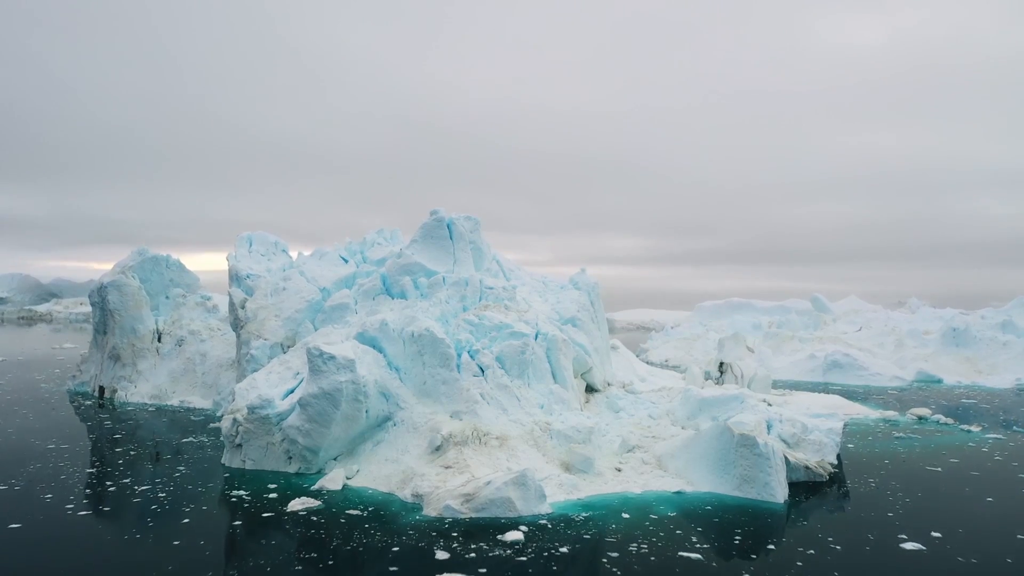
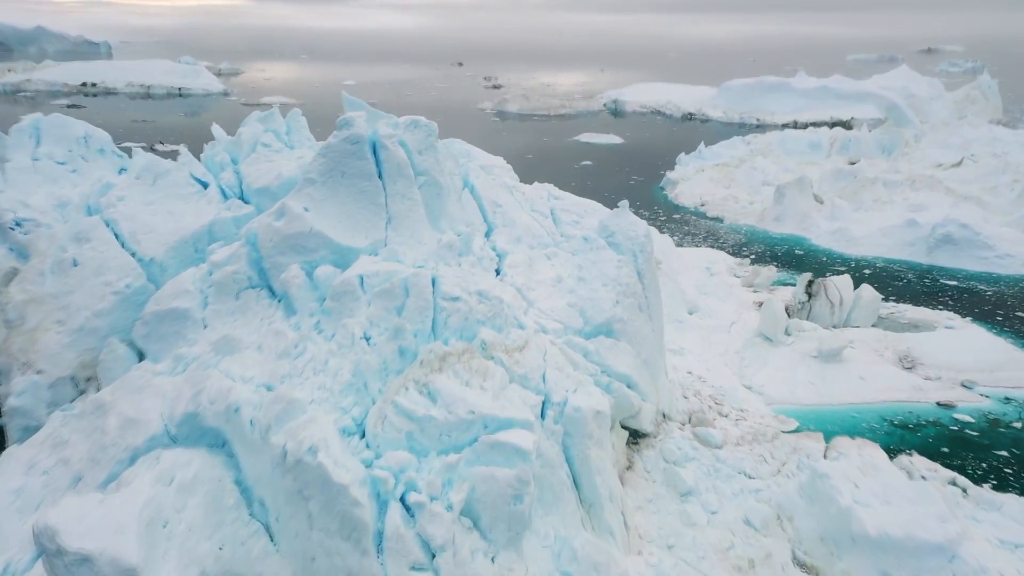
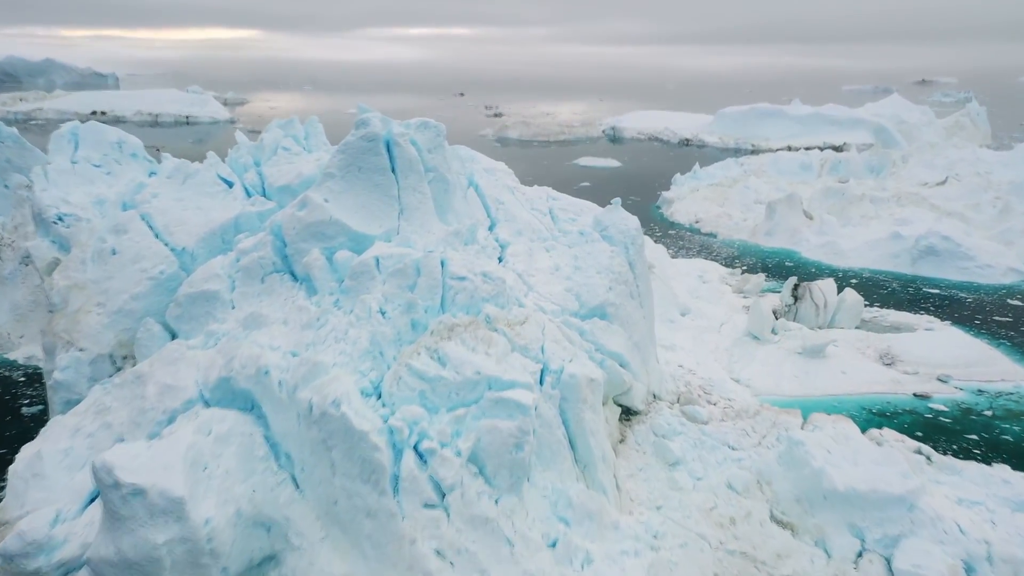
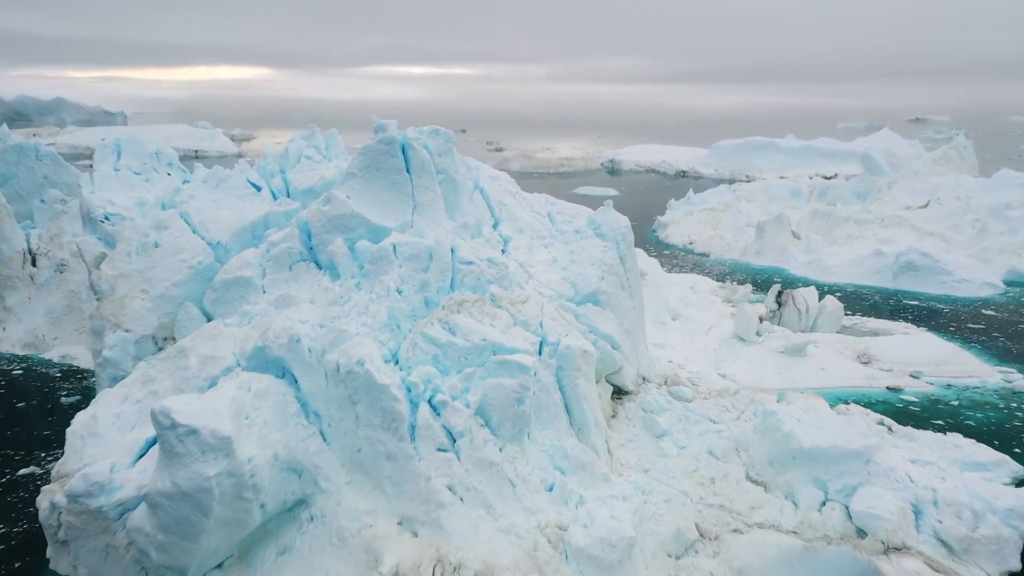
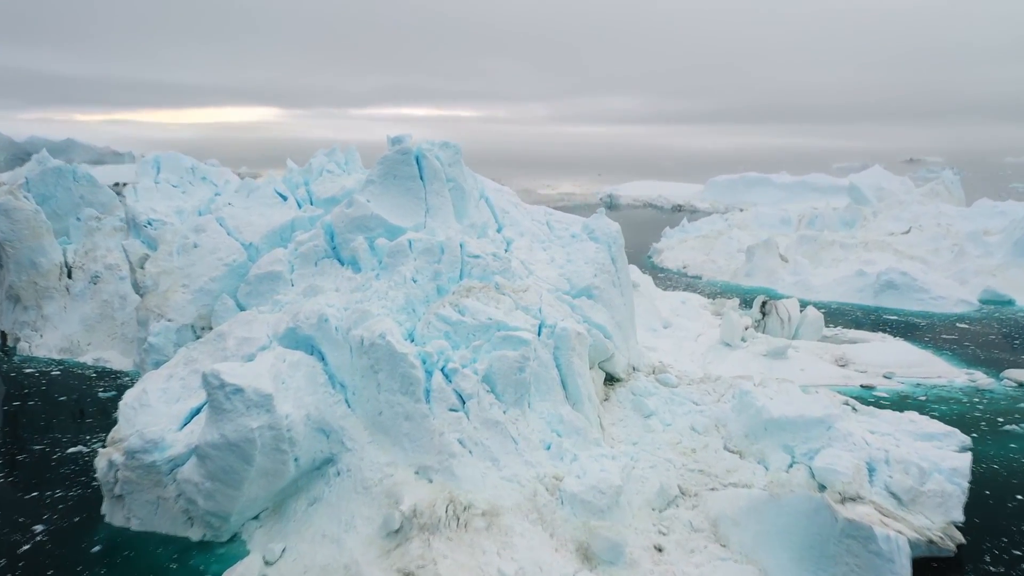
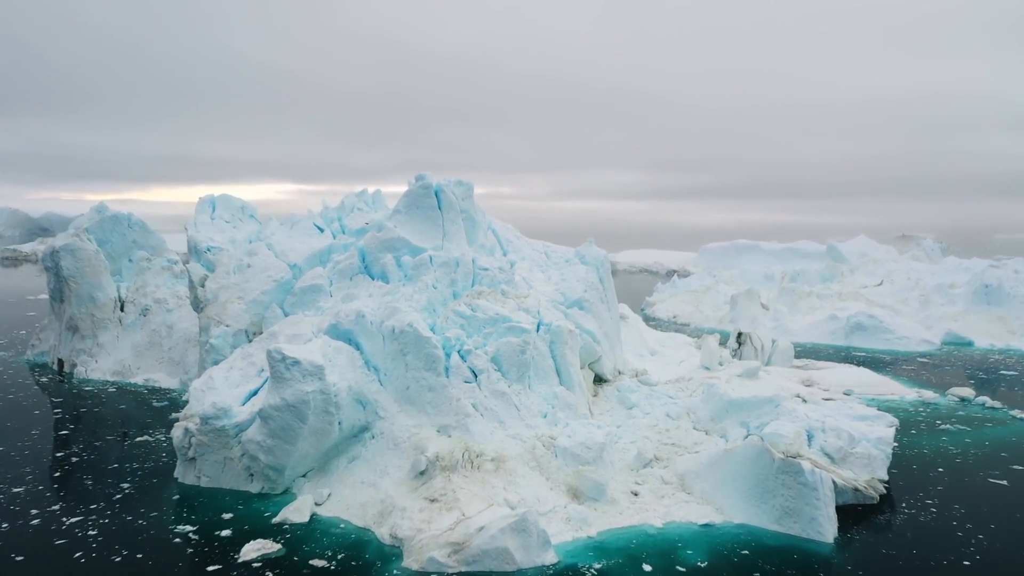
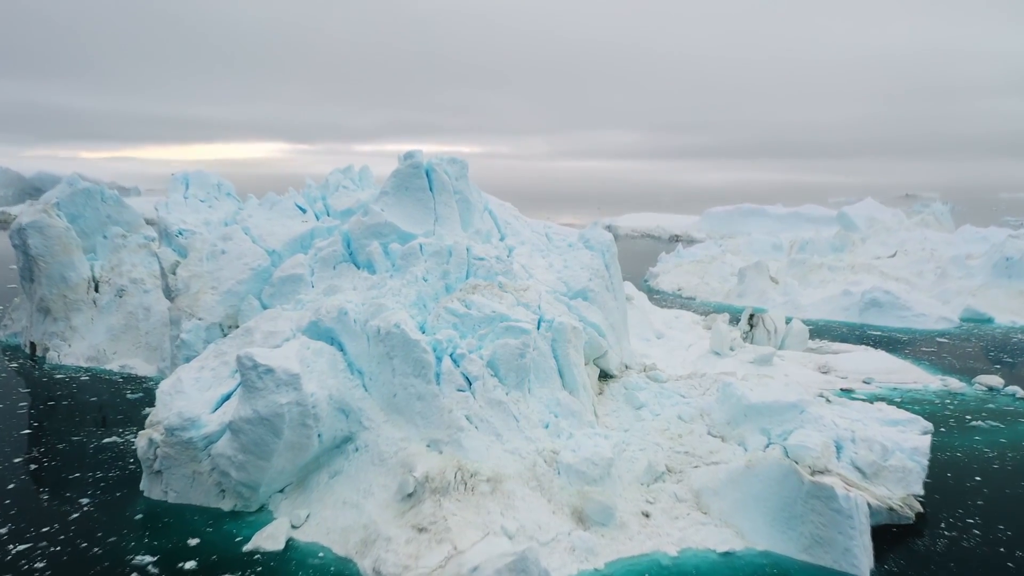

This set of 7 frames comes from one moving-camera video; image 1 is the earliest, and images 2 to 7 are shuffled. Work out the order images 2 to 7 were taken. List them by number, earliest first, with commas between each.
6, 7, 5, 4, 3, 2
